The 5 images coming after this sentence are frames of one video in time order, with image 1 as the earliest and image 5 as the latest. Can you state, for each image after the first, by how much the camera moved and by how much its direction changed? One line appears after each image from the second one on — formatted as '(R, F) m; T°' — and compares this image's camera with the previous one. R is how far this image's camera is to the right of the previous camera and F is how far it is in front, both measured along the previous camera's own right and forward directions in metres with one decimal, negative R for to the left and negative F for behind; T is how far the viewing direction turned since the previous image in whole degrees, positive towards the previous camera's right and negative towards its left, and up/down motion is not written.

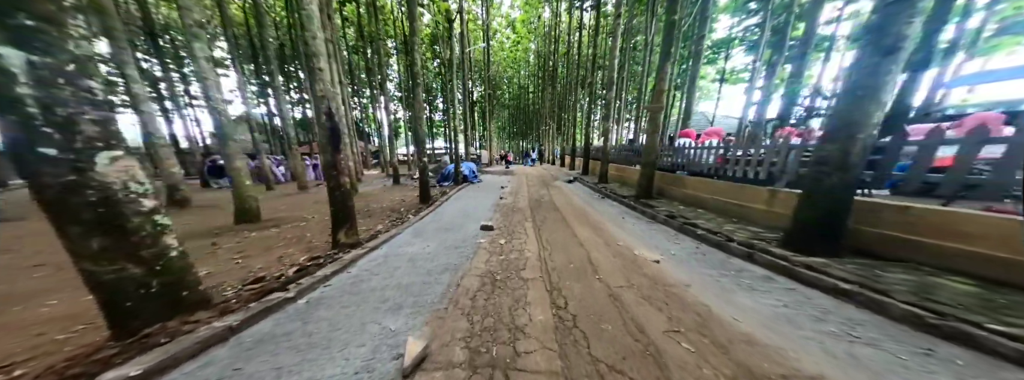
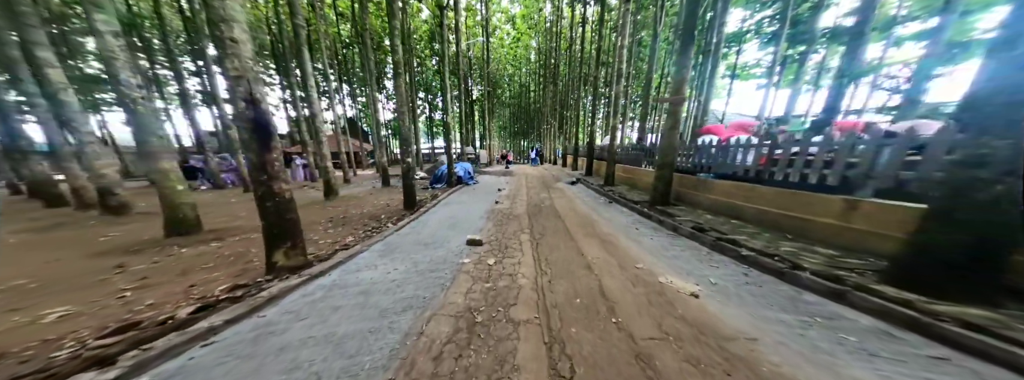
(+0.2, +1.0) m; 0°
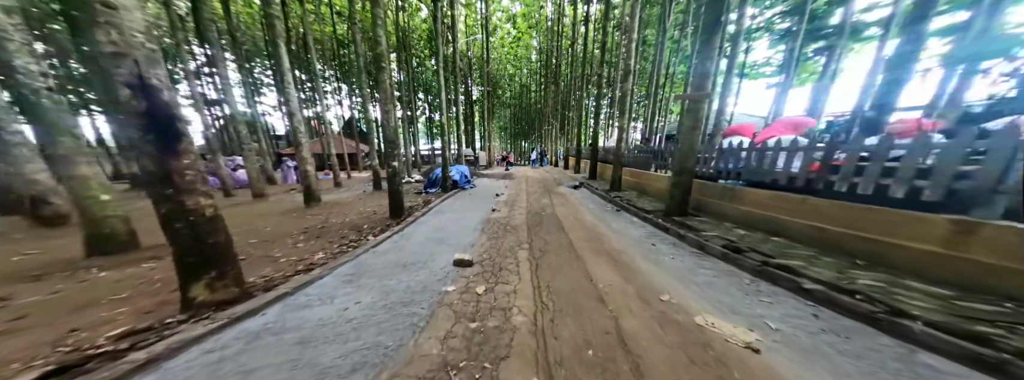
(+0.1, +0.8) m; 0°
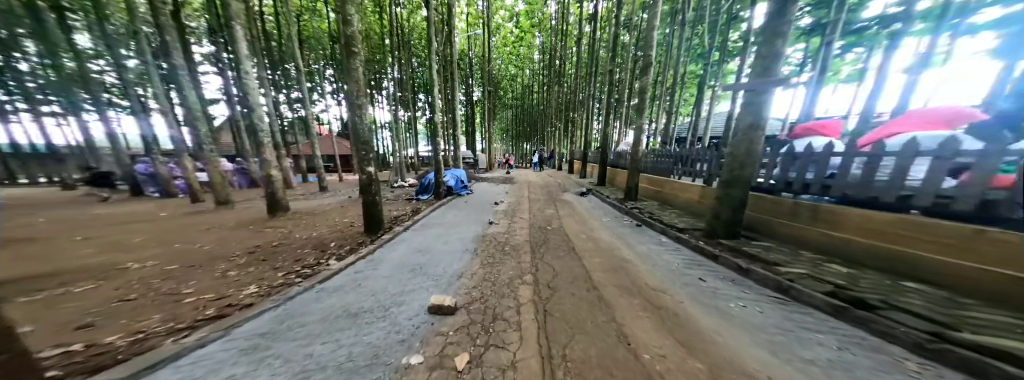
(0.0, +1.2) m; 0°
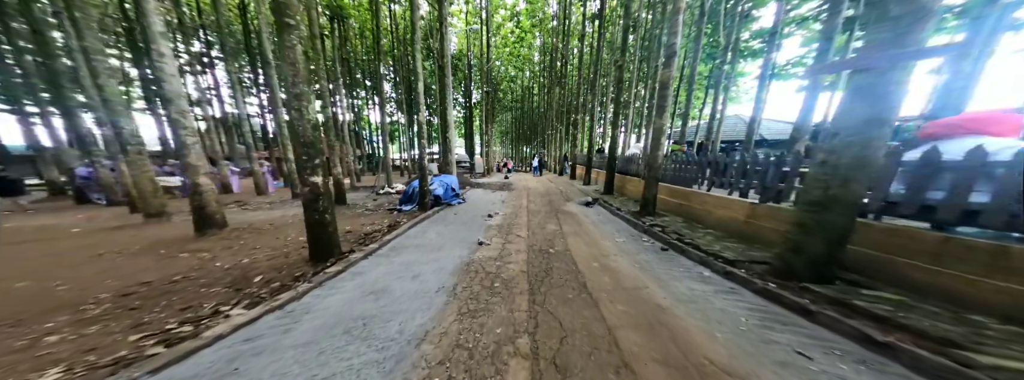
(+0.1, +1.3) m; 0°
